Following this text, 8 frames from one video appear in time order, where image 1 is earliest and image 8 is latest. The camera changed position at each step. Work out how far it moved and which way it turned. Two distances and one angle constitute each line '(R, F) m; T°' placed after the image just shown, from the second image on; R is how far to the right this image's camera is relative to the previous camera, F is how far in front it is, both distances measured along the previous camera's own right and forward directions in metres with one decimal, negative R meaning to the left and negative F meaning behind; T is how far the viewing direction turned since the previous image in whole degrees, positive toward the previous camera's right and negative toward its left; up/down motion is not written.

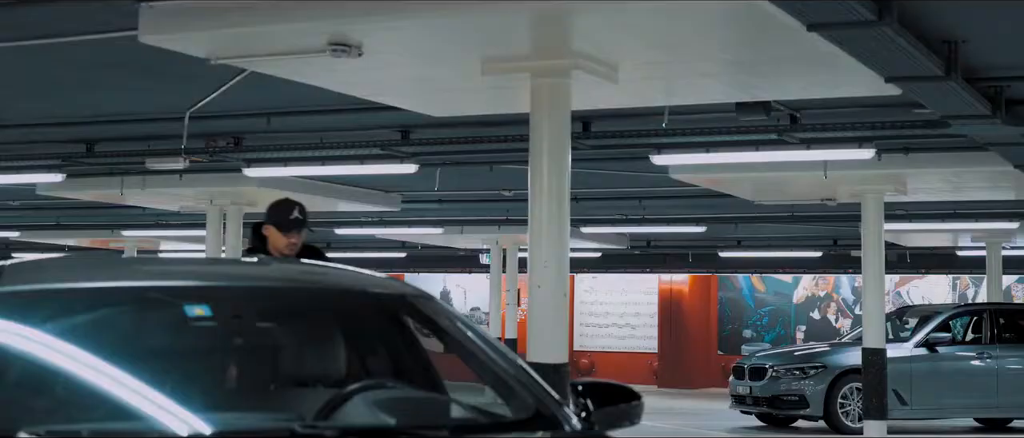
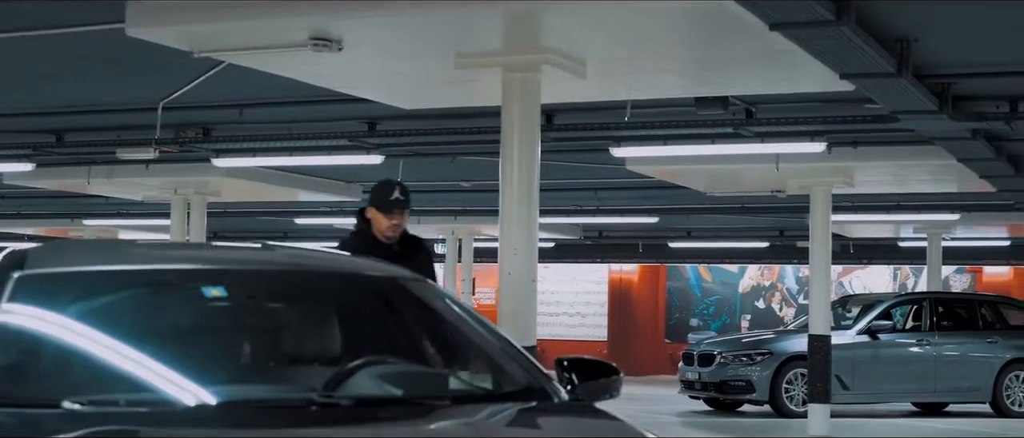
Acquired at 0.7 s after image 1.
(-0.1, -0.3) m; +2°
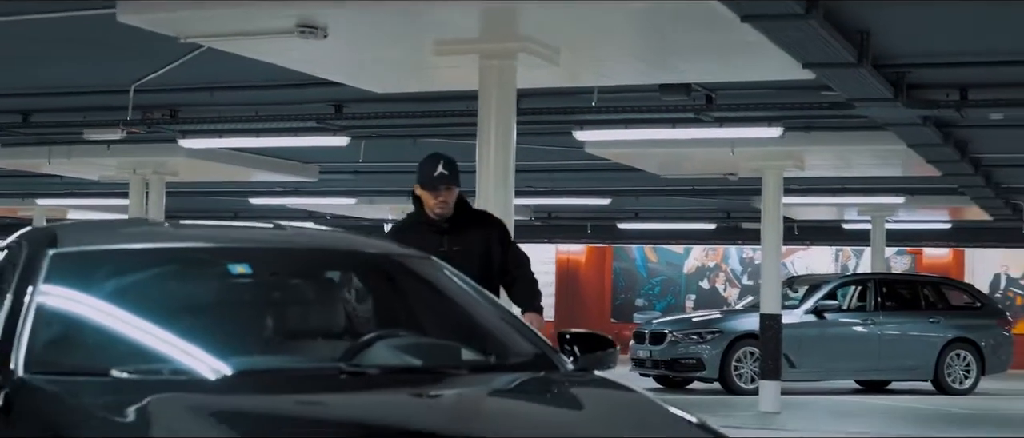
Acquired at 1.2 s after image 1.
(-0.2, -0.3) m; +2°
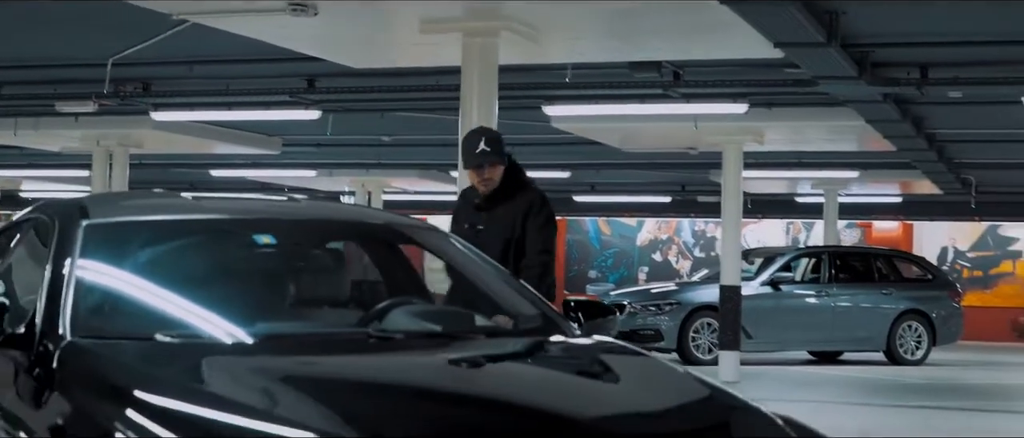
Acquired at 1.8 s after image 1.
(-0.2, -0.2) m; +2°
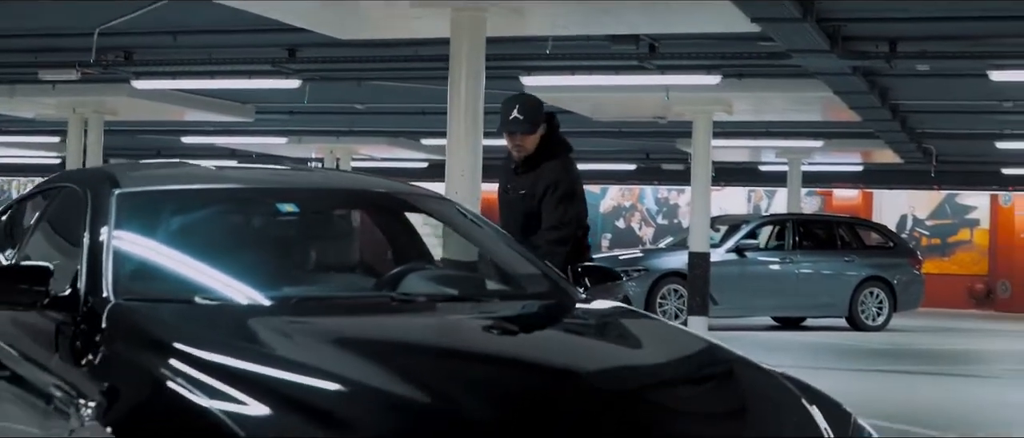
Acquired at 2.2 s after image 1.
(-0.2, -0.3) m; +2°
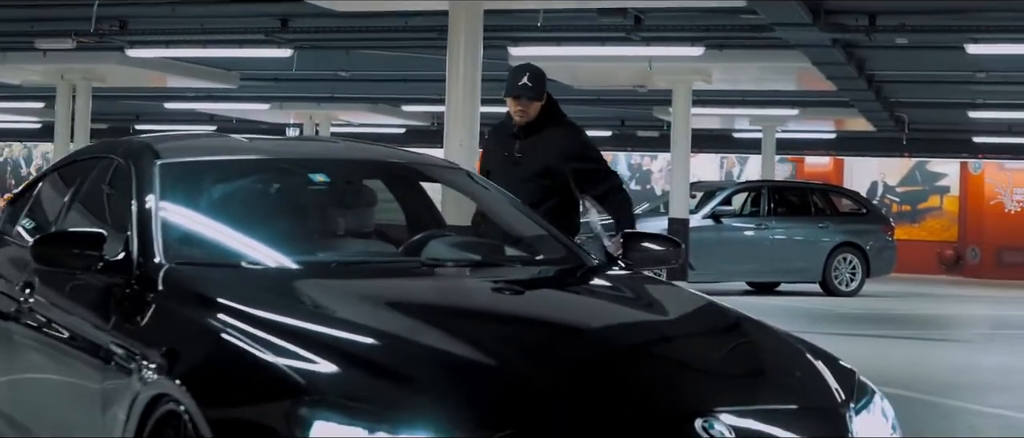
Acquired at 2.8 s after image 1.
(-0.2, -0.3) m; +1°
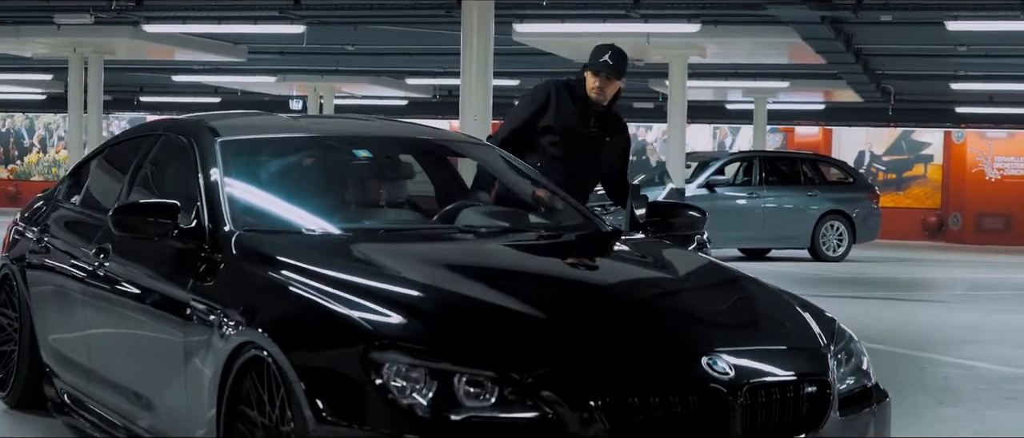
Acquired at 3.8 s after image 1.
(-0.1, -0.7) m; 0°
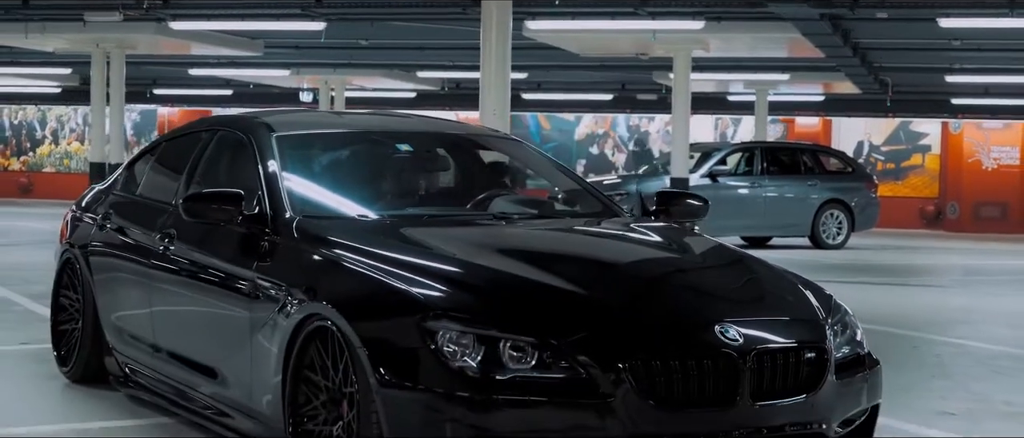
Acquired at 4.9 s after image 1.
(-0.1, -0.6) m; 0°
